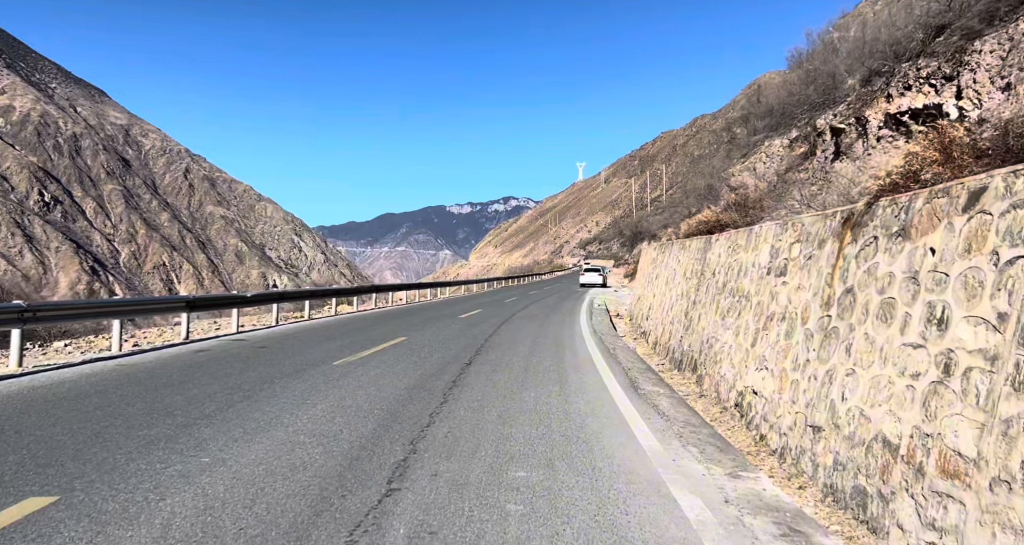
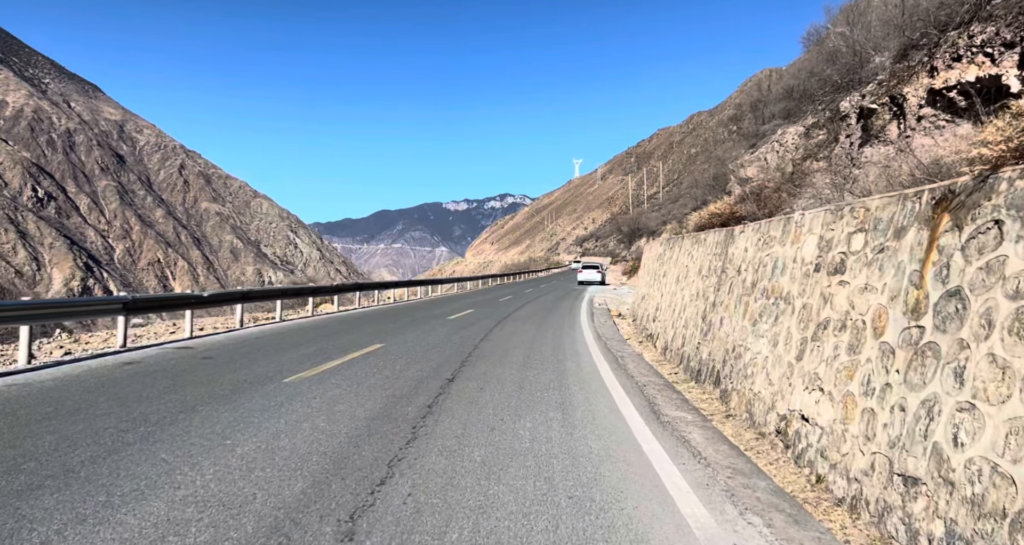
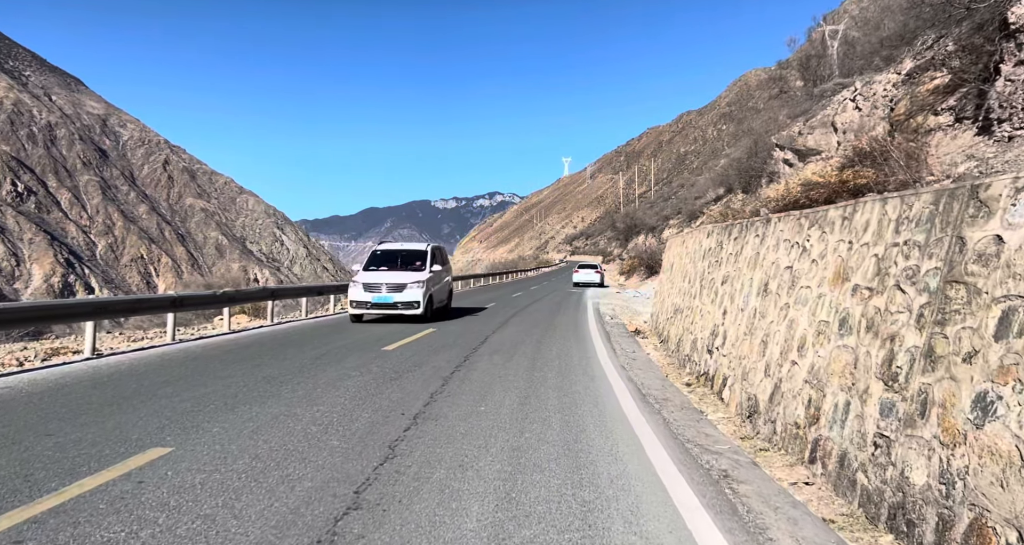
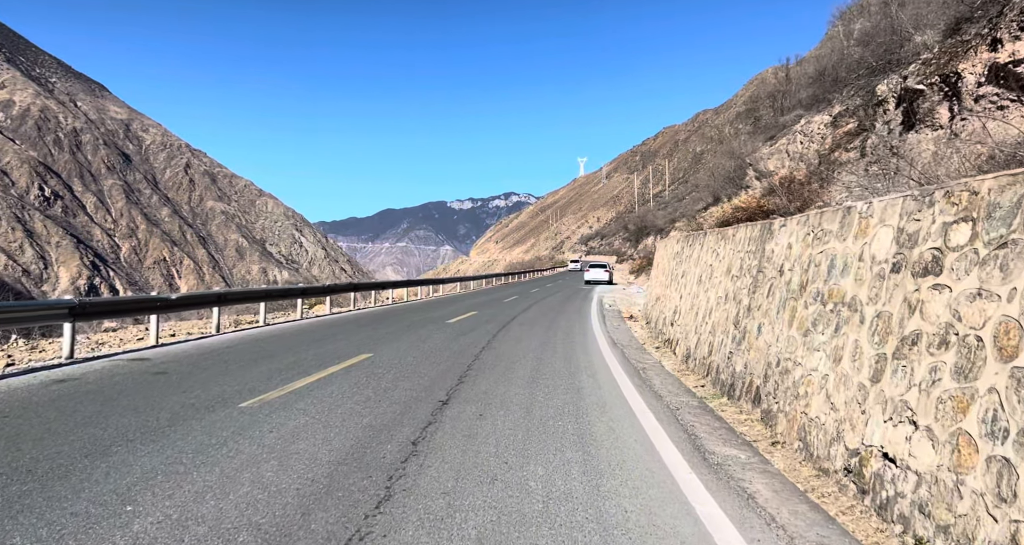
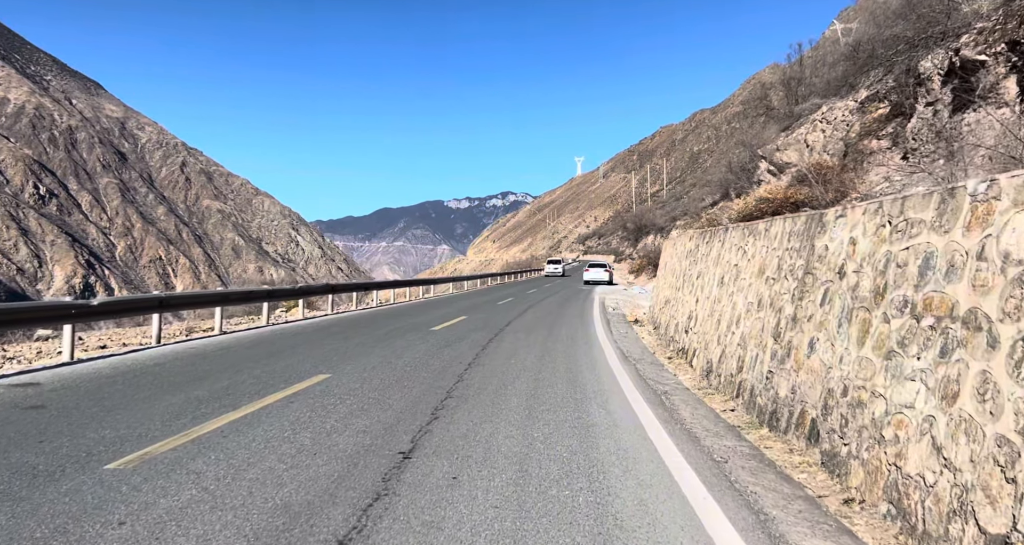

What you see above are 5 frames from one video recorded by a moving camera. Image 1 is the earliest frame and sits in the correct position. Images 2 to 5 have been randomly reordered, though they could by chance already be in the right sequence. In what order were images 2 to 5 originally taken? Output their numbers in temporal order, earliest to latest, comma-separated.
2, 4, 5, 3
